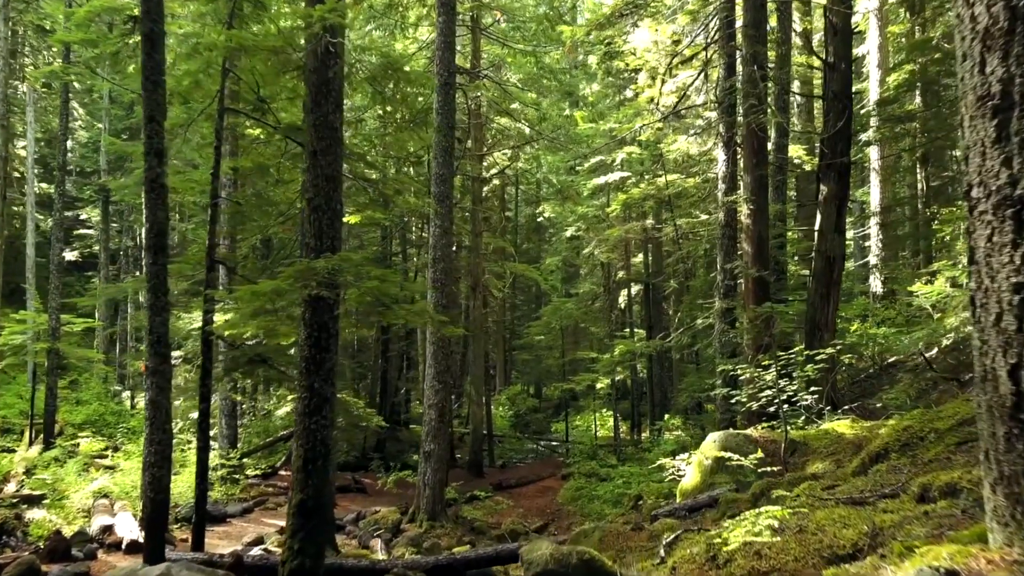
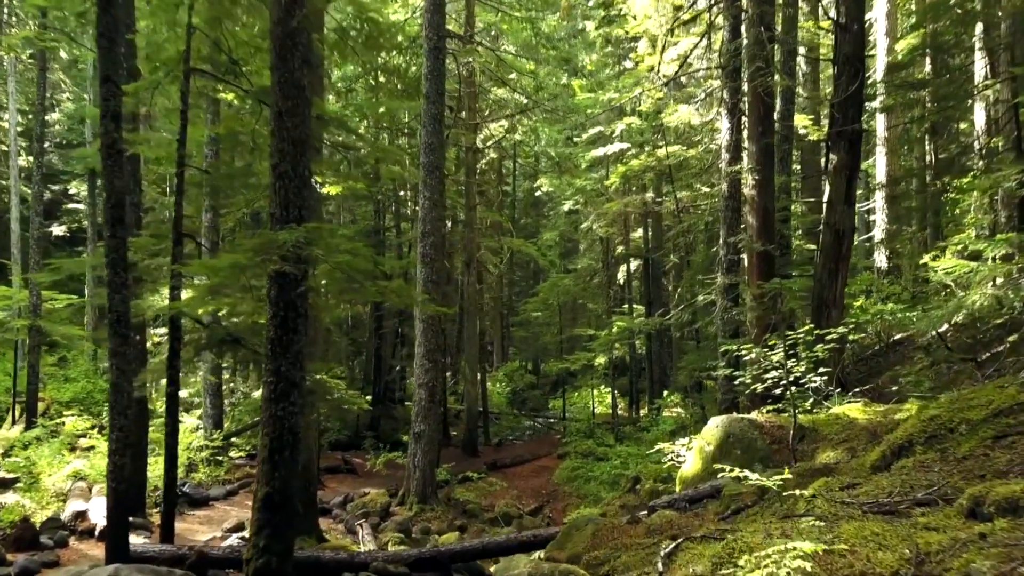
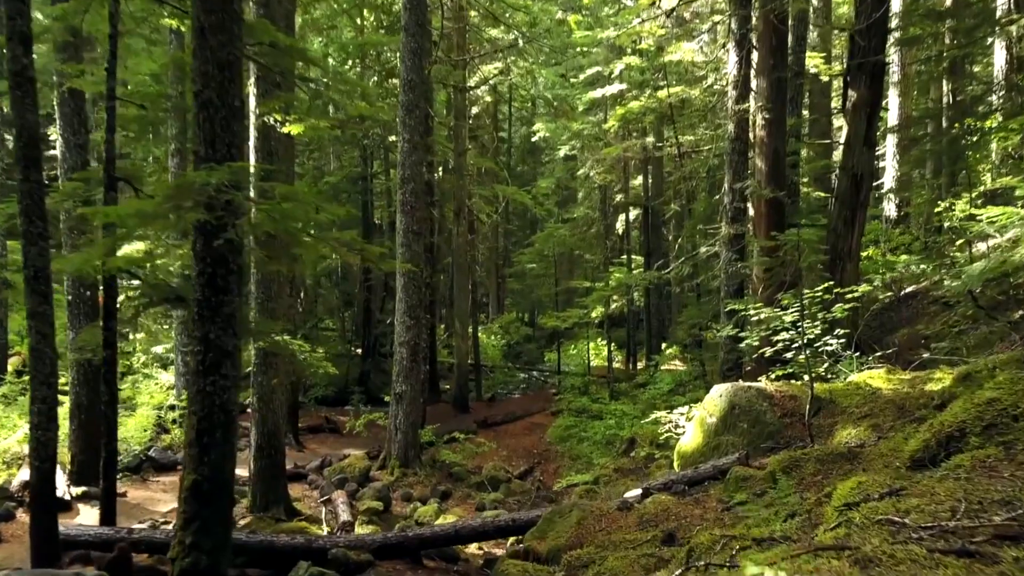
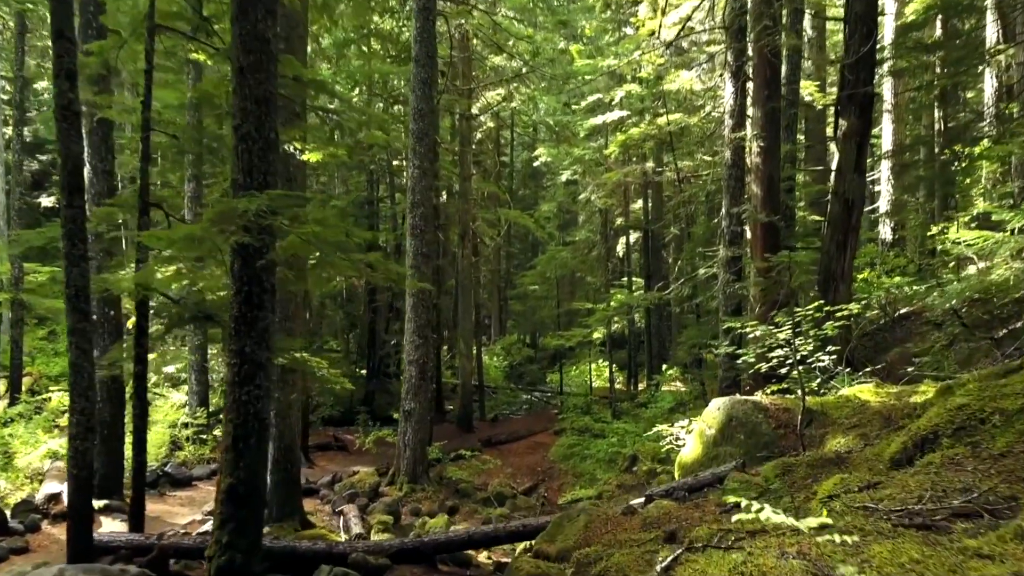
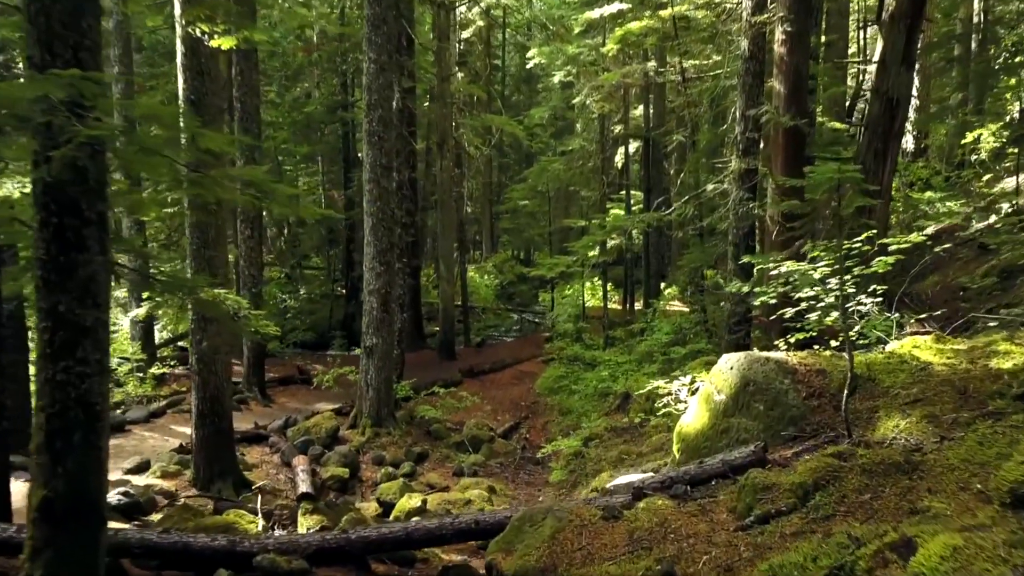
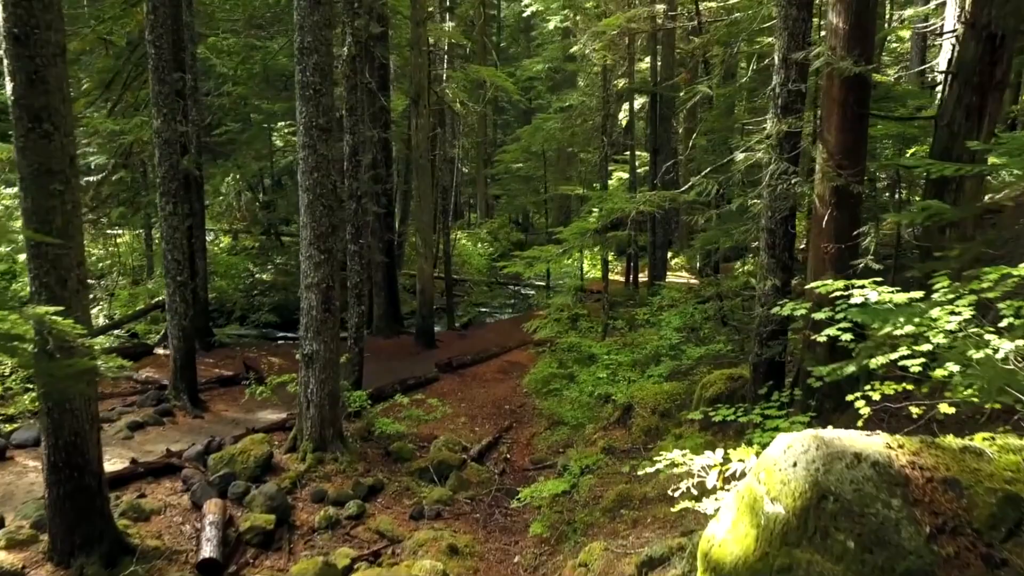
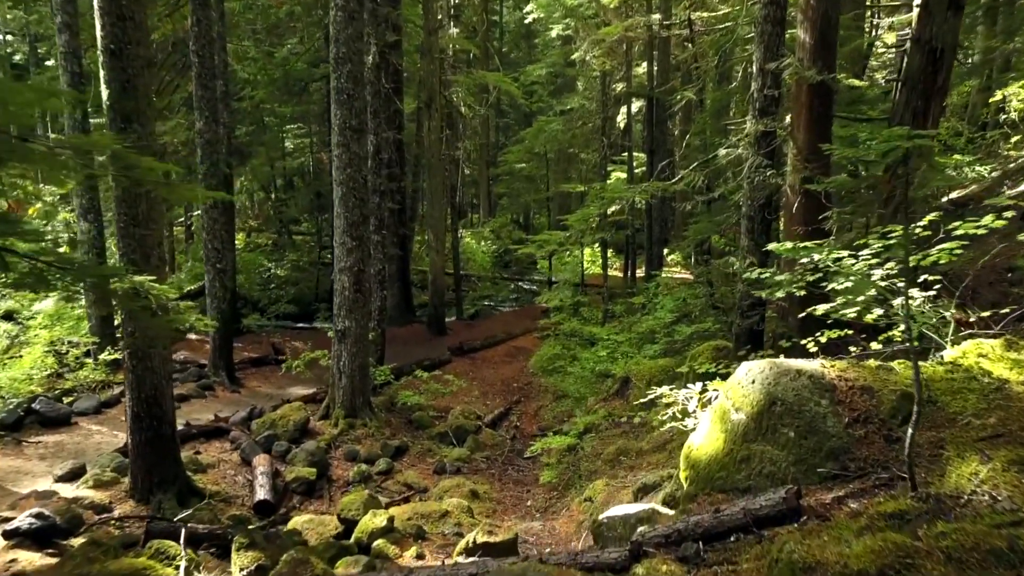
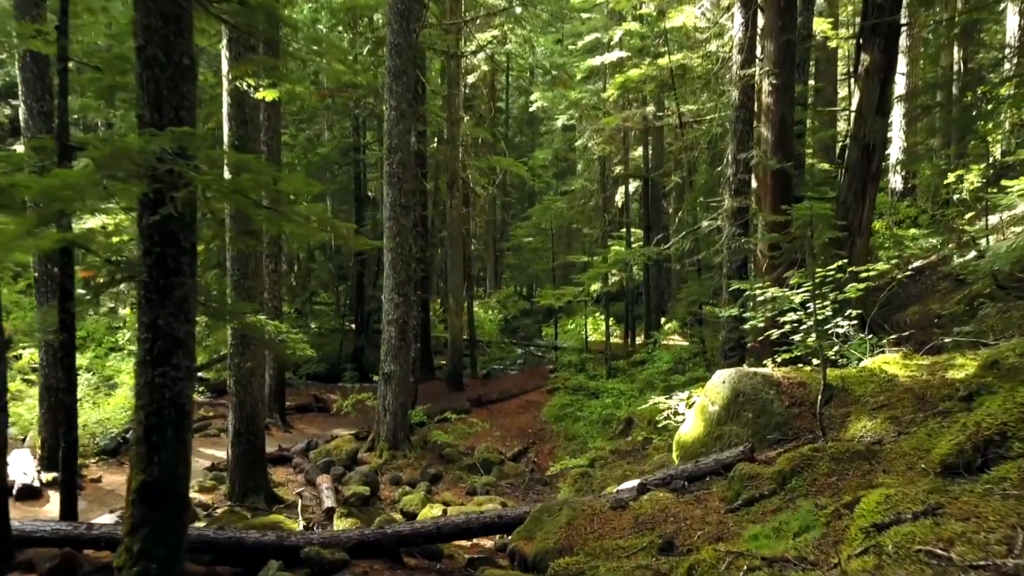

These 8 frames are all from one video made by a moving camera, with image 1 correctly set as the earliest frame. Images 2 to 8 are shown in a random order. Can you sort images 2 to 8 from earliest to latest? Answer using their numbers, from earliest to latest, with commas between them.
2, 4, 3, 8, 5, 7, 6
